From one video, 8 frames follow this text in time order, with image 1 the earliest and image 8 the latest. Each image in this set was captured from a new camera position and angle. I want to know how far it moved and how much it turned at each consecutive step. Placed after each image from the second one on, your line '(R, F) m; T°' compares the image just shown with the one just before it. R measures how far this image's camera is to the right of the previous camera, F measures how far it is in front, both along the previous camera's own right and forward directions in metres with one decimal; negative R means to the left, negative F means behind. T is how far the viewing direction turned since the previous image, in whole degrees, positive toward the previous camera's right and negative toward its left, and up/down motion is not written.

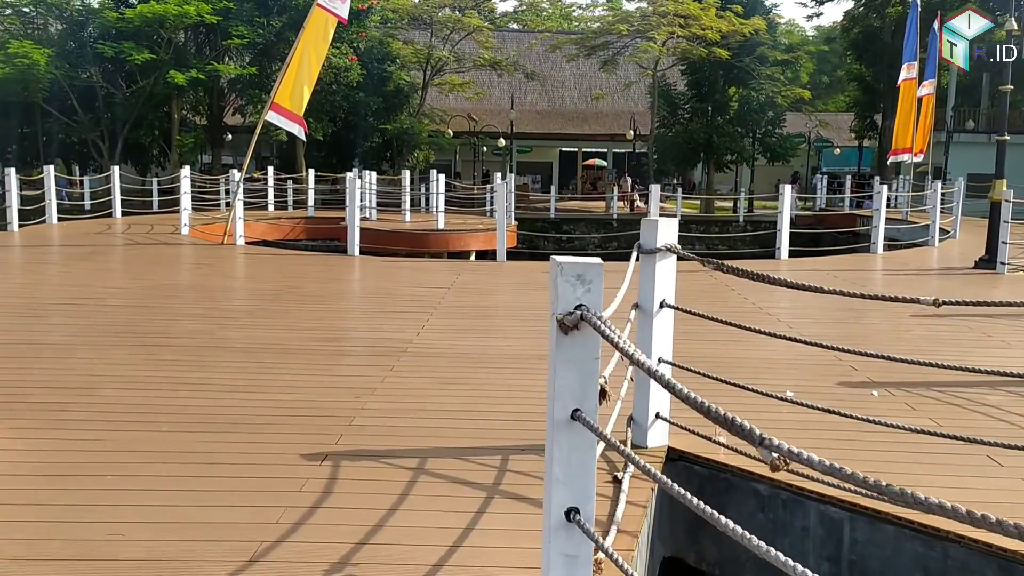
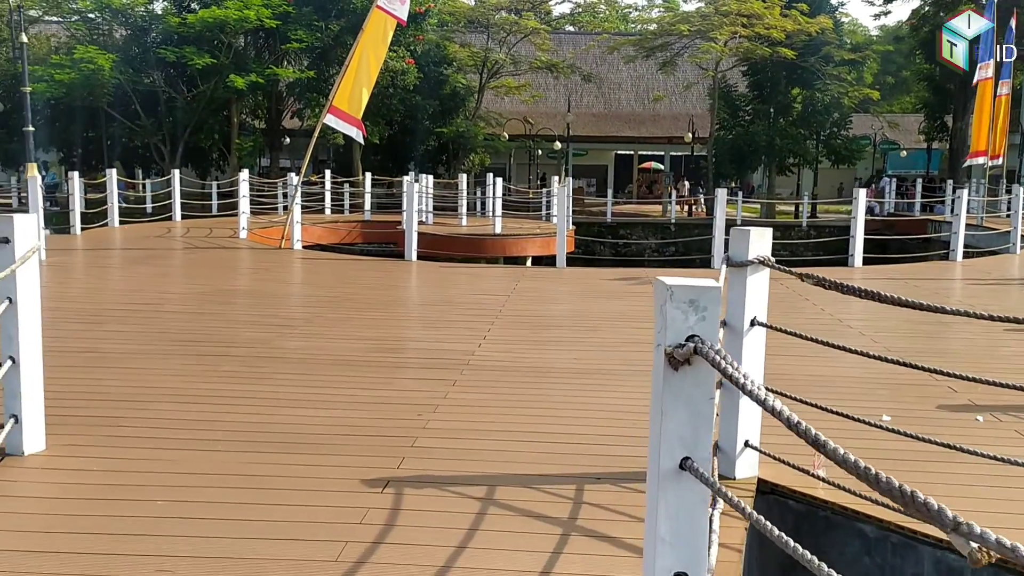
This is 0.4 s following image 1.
(-0.1, +0.2) m; -3°
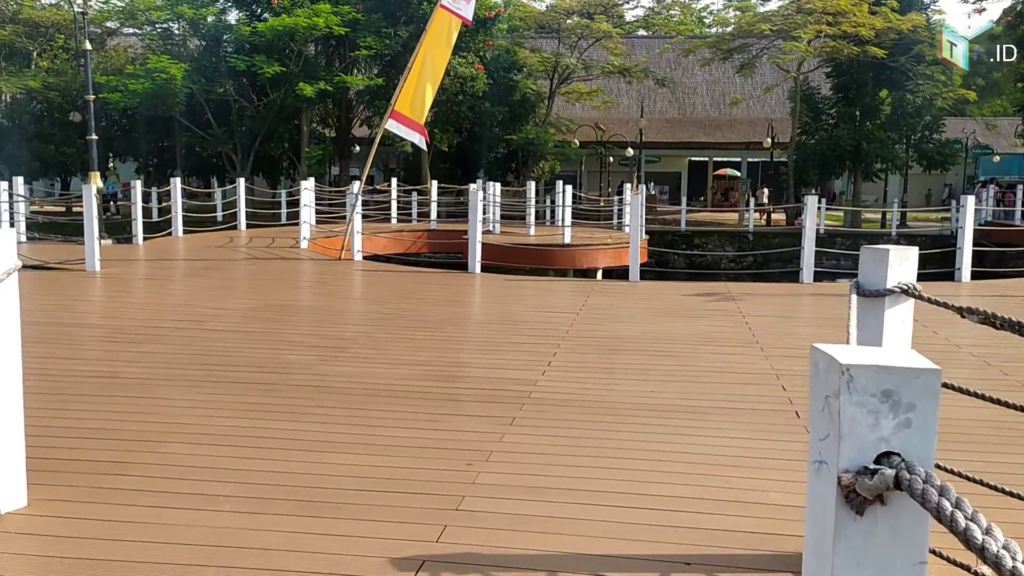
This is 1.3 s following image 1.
(0.0, +0.6) m; -5°
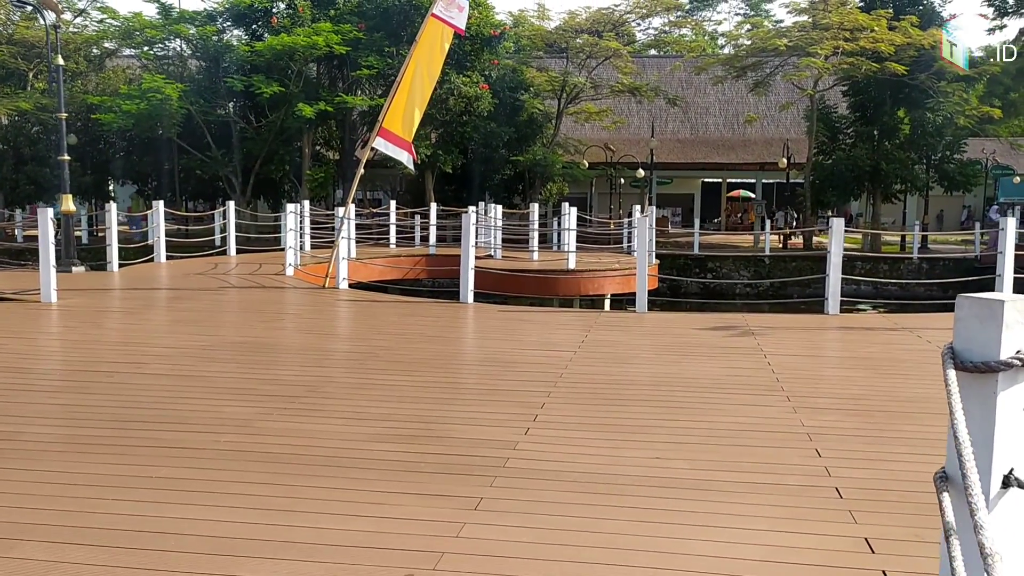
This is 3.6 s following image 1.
(+0.2, +0.8) m; -1°
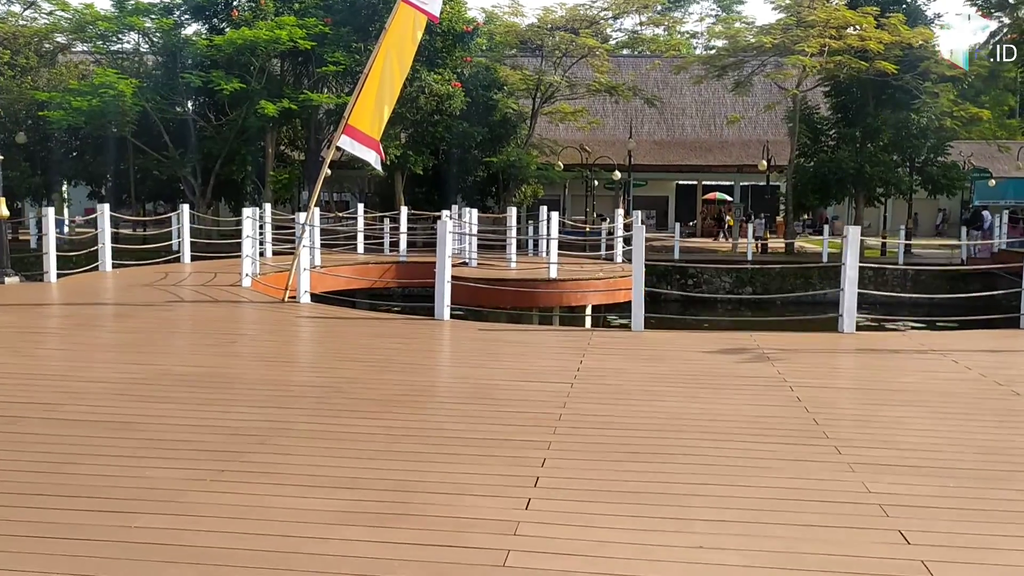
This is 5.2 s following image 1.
(-0.1, +0.8) m; +2°
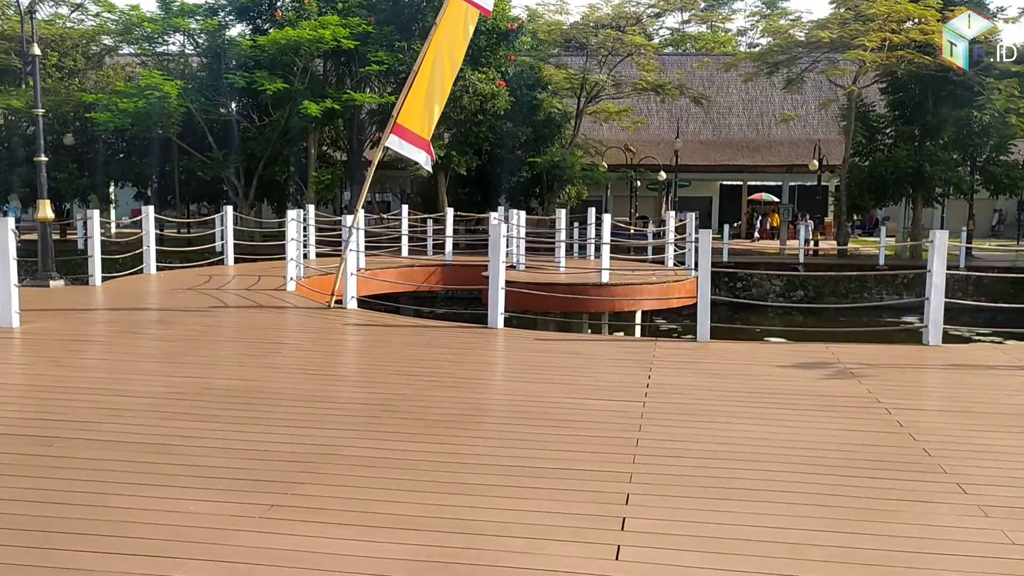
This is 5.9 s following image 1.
(-0.2, +0.4) m; -2°
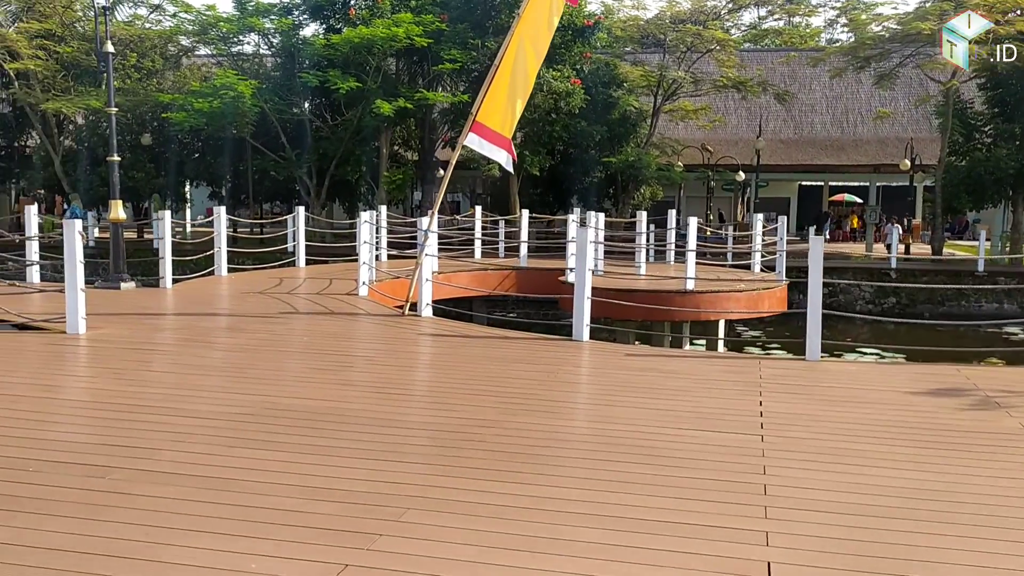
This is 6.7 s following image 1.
(-0.2, +0.5) m; -4°
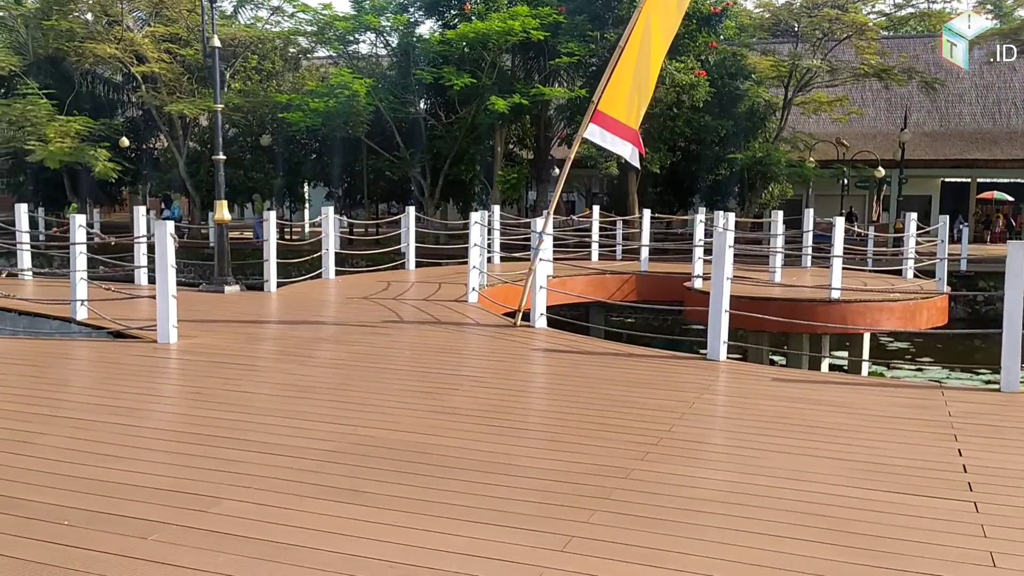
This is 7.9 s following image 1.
(-0.1, +0.8) m; -7°
